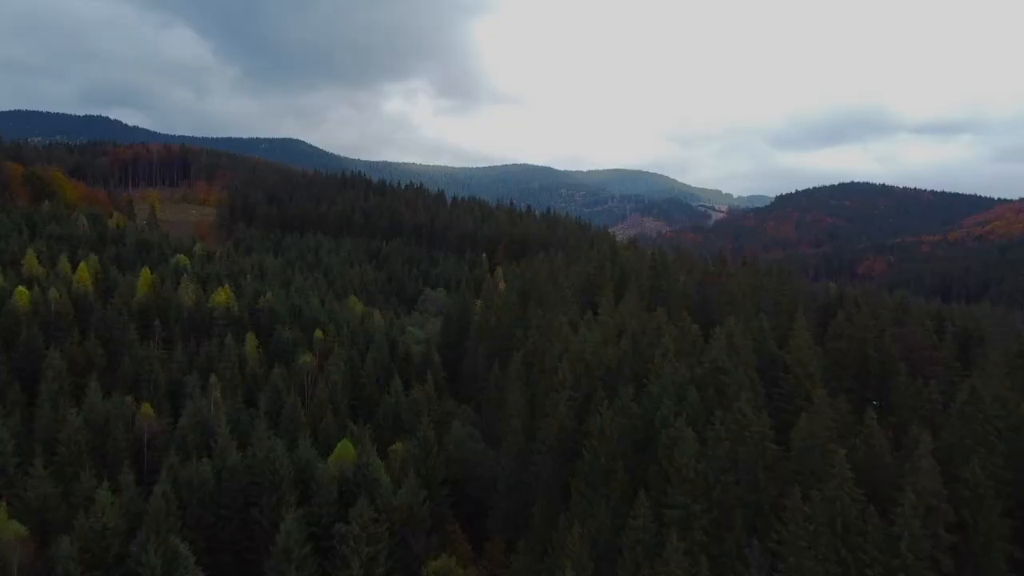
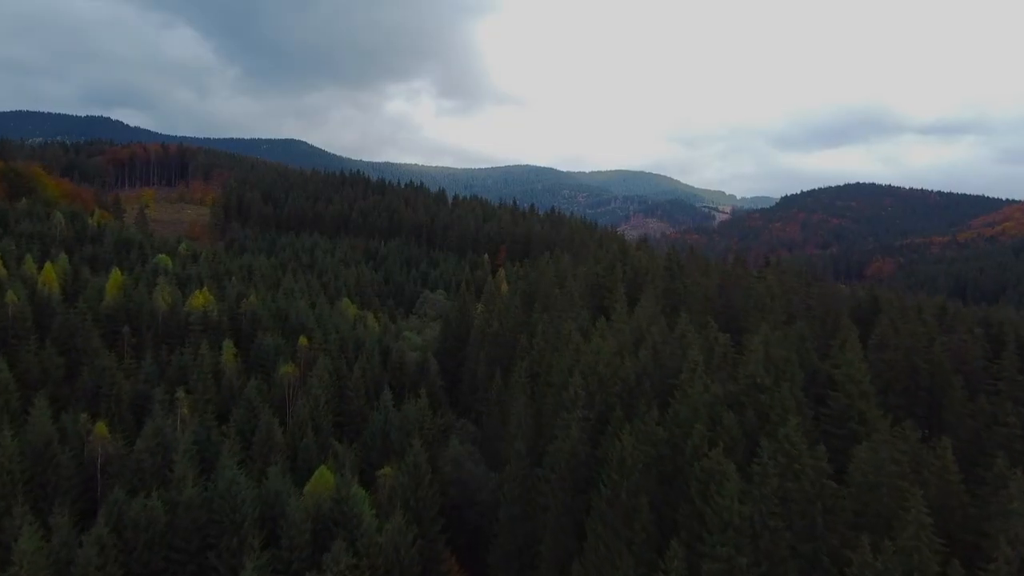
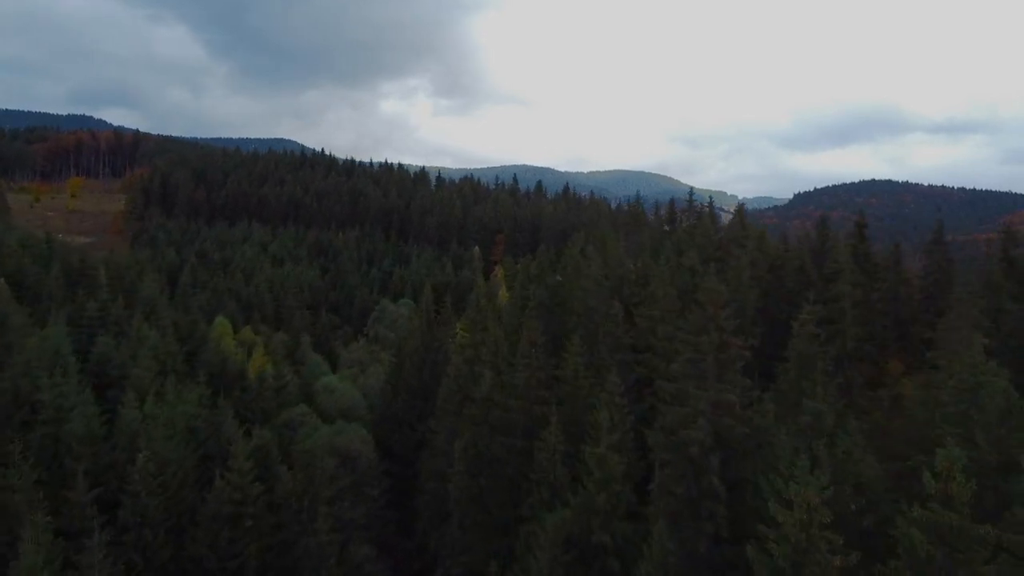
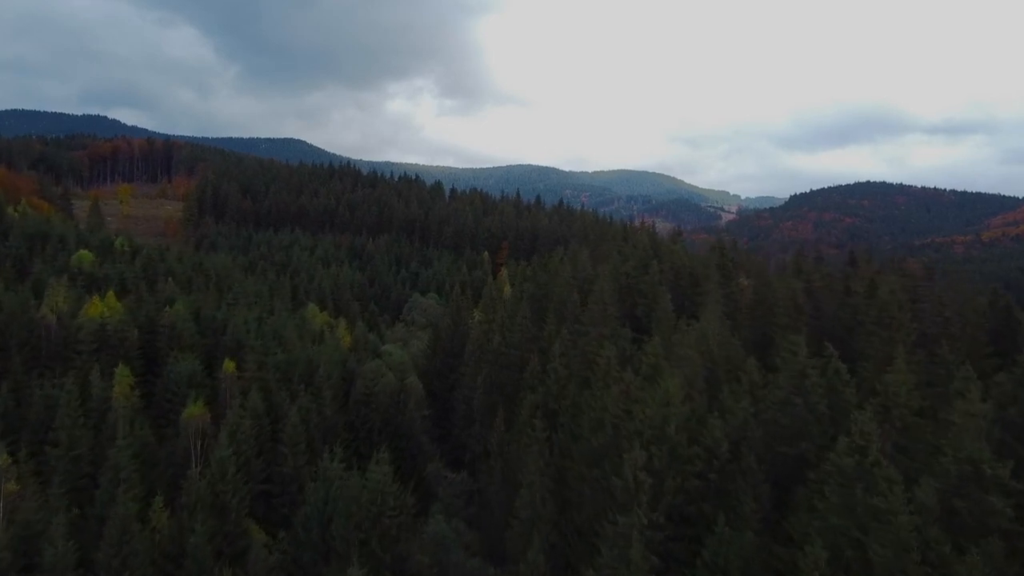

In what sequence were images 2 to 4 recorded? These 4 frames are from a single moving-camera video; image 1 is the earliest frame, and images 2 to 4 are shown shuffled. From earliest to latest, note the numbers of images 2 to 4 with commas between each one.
2, 4, 3
